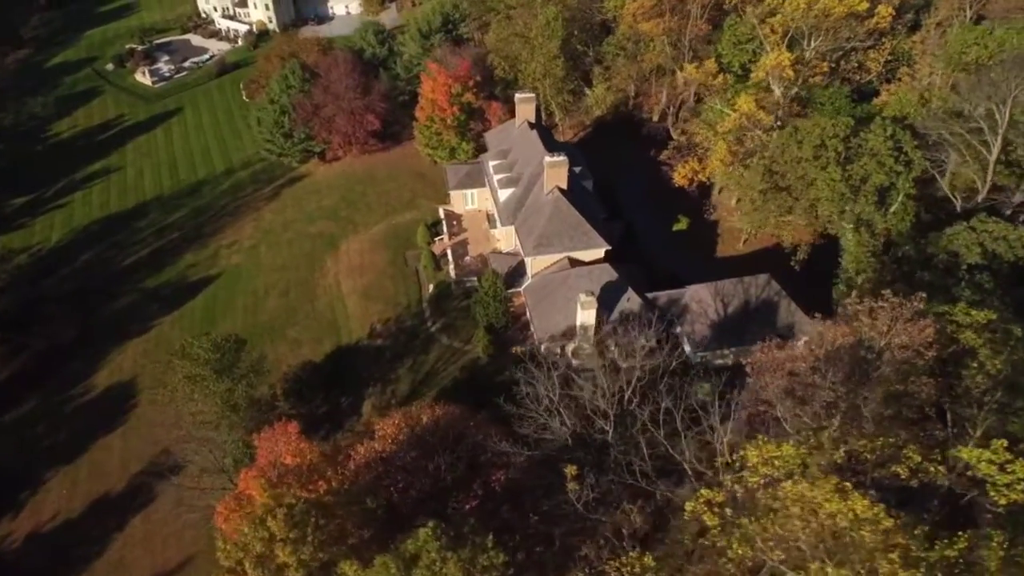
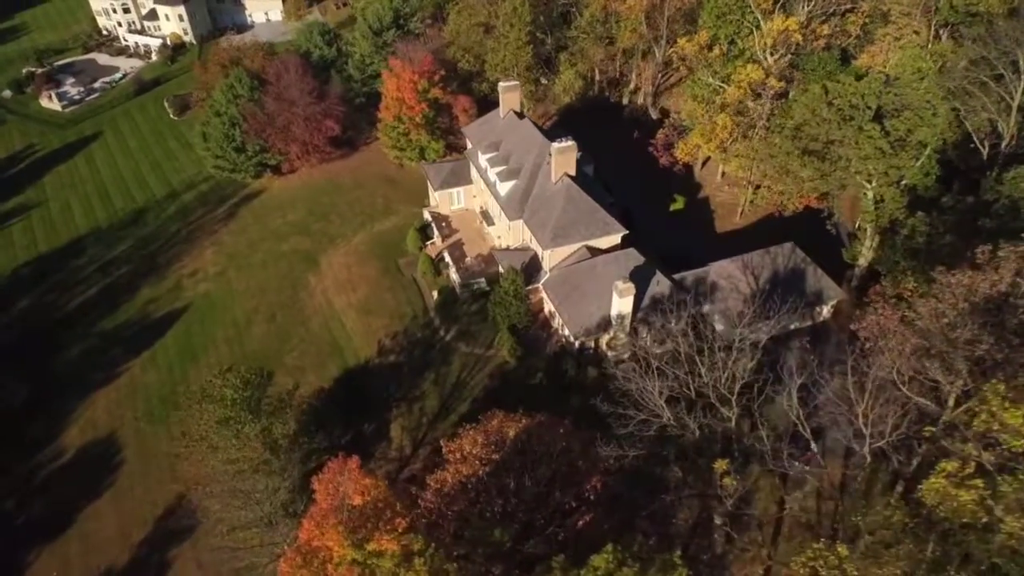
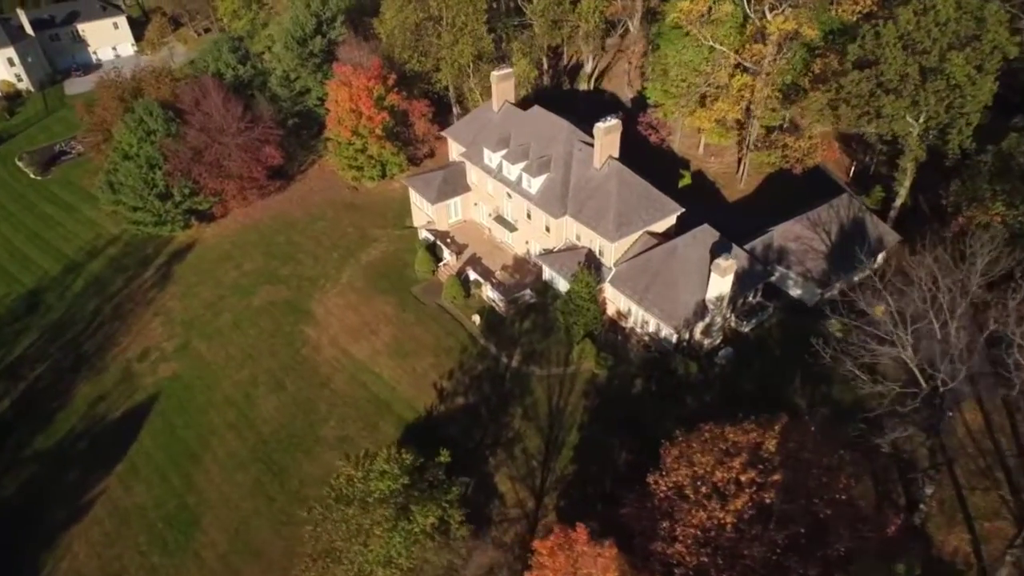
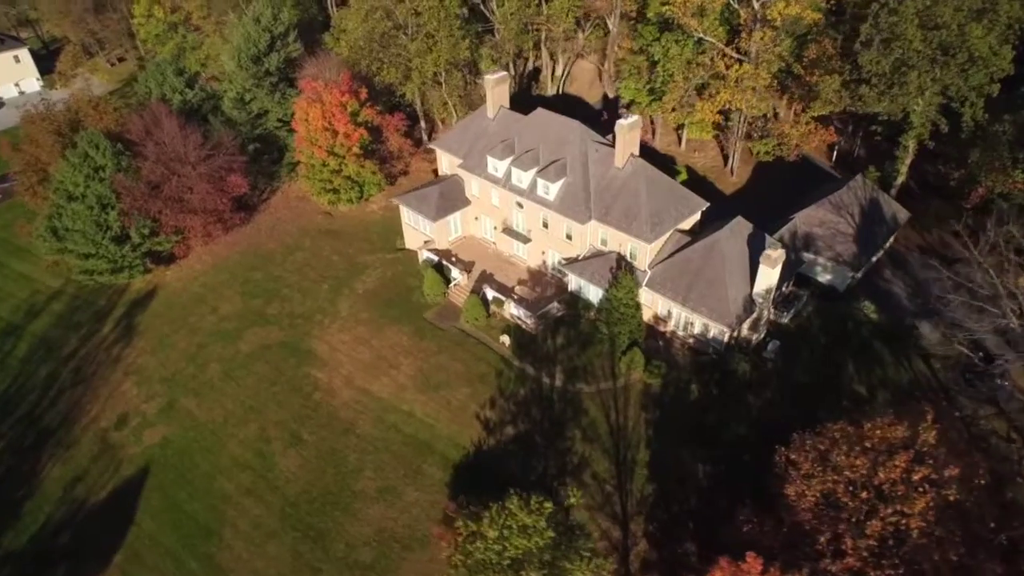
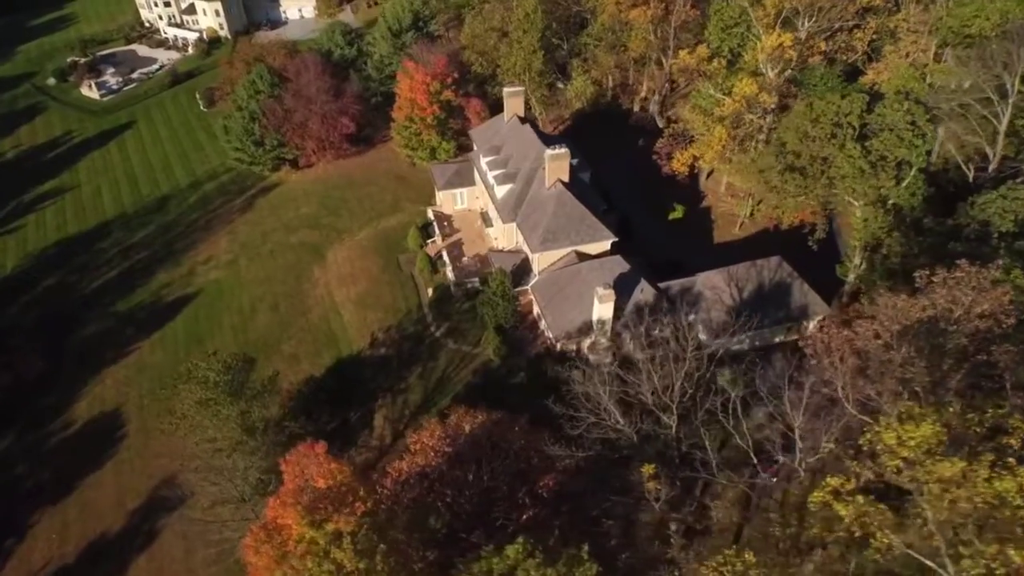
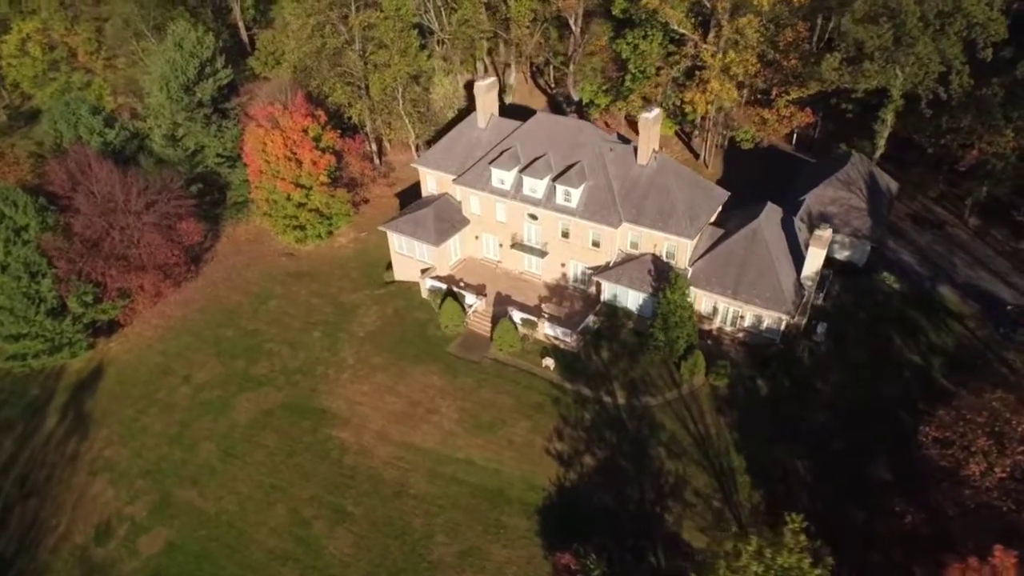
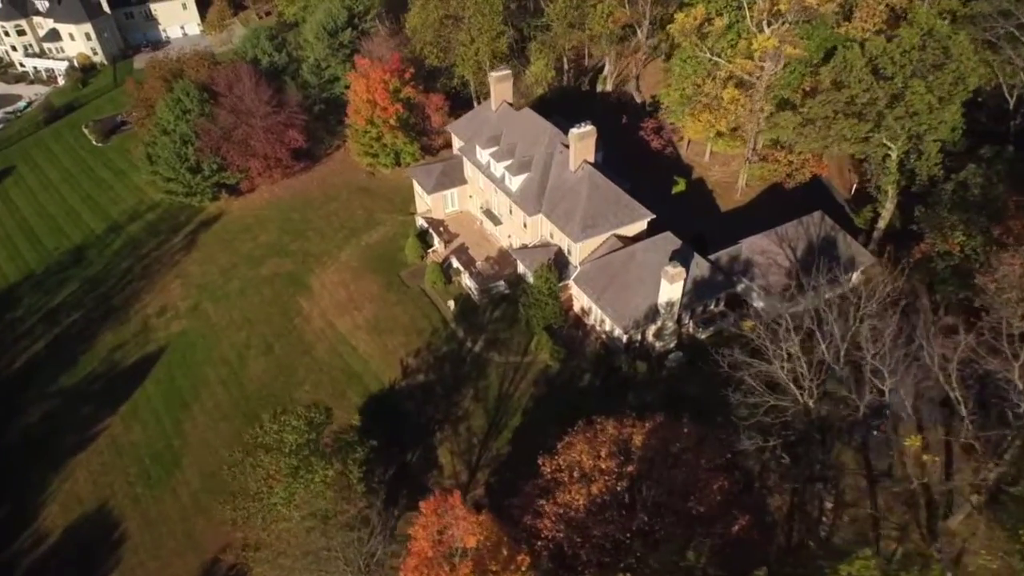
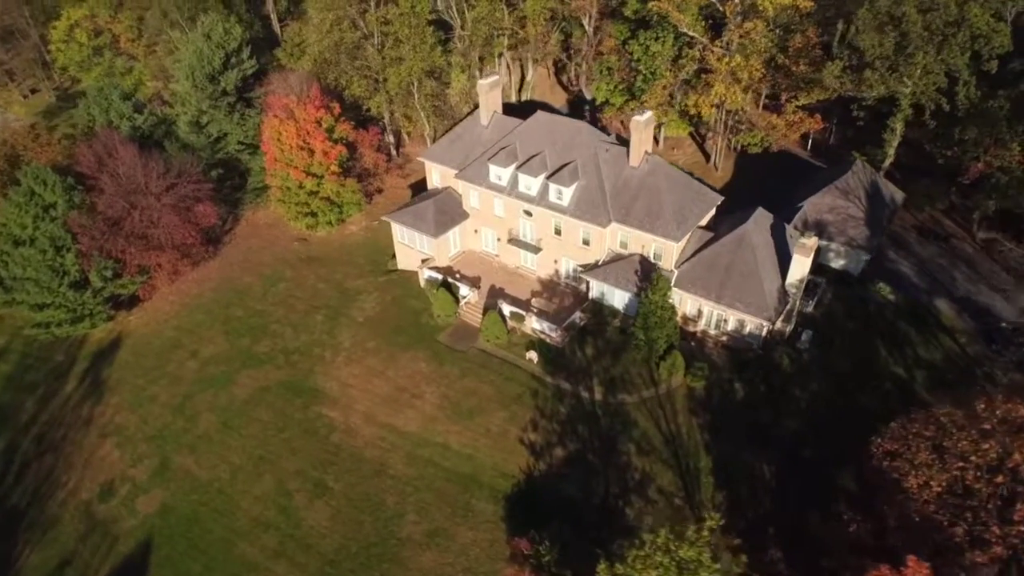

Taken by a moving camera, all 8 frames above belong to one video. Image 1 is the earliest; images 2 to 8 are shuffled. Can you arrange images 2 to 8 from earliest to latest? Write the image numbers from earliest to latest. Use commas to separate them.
5, 2, 7, 3, 4, 8, 6
